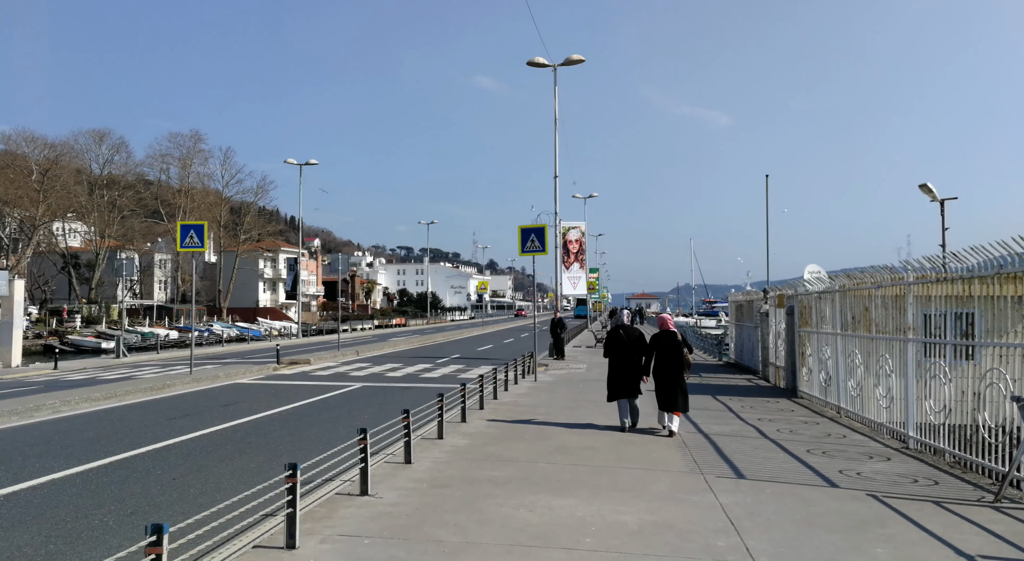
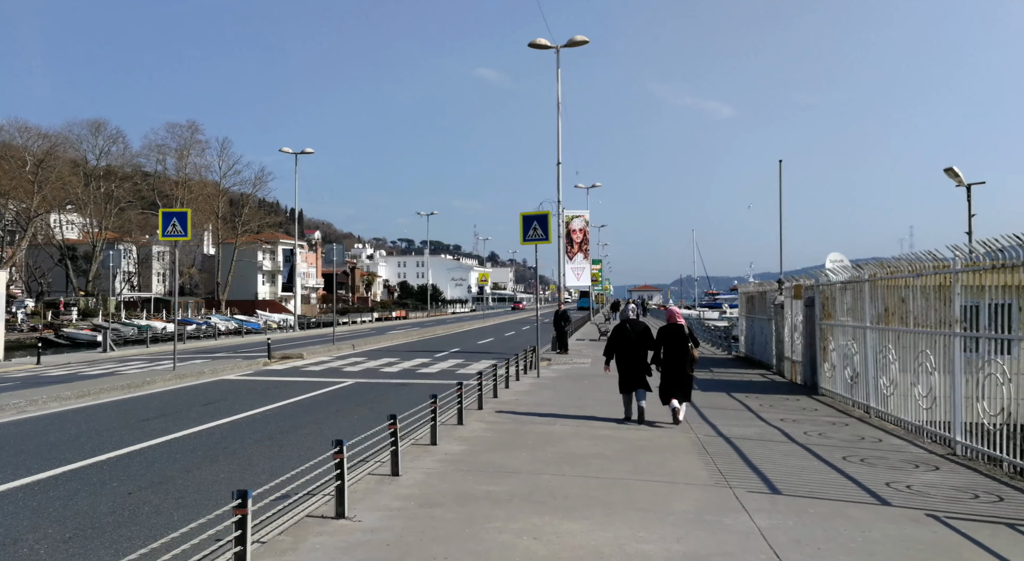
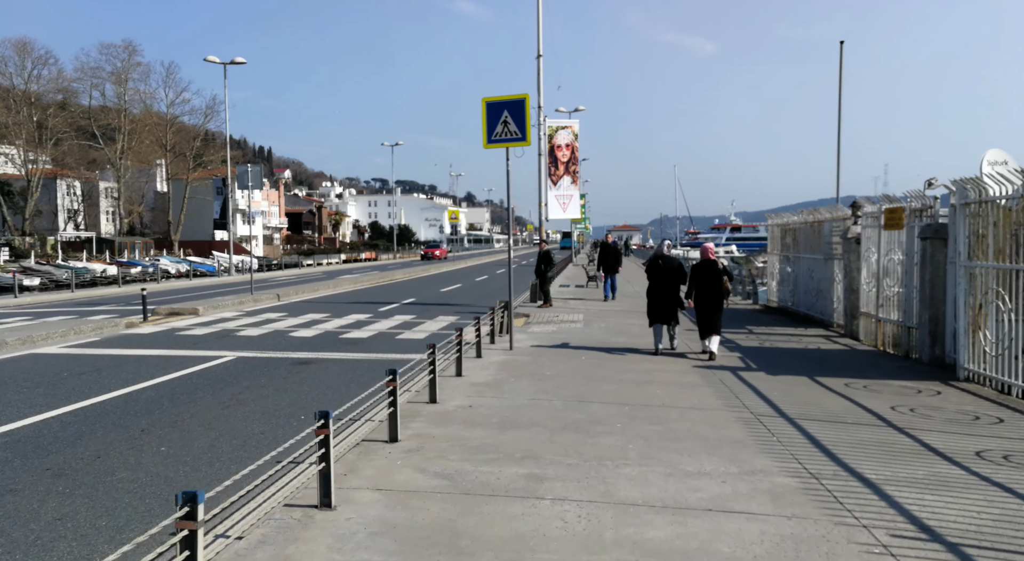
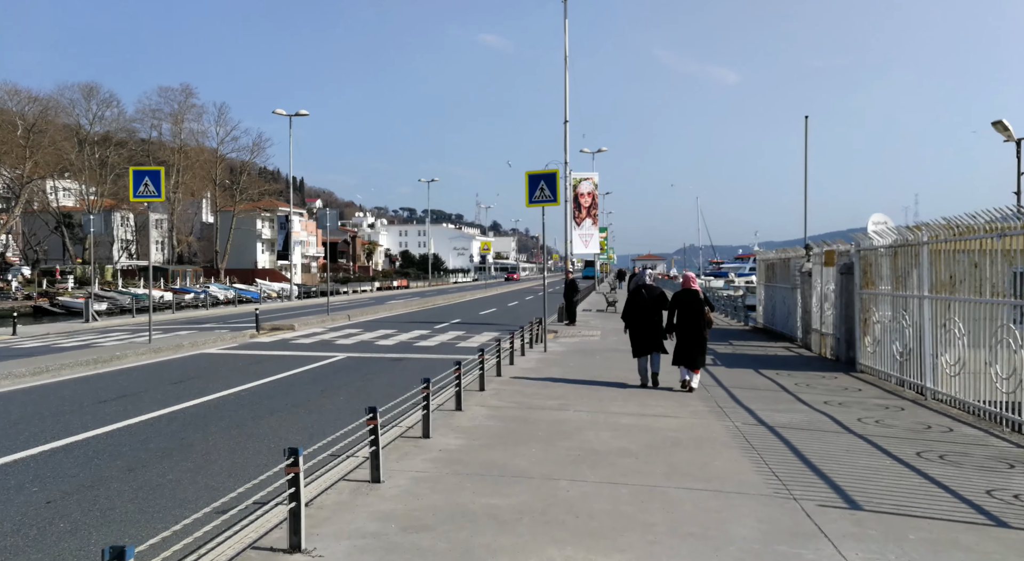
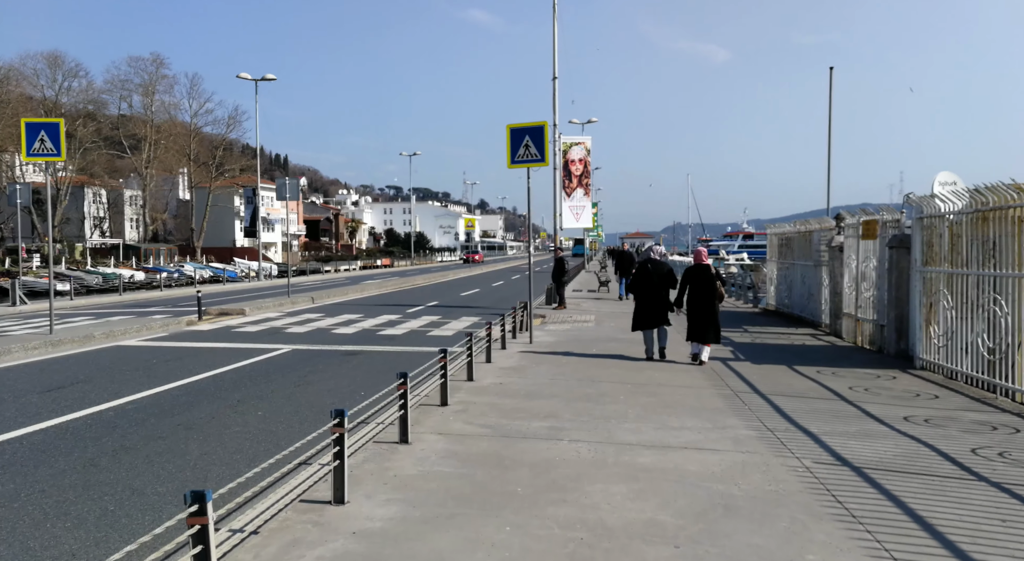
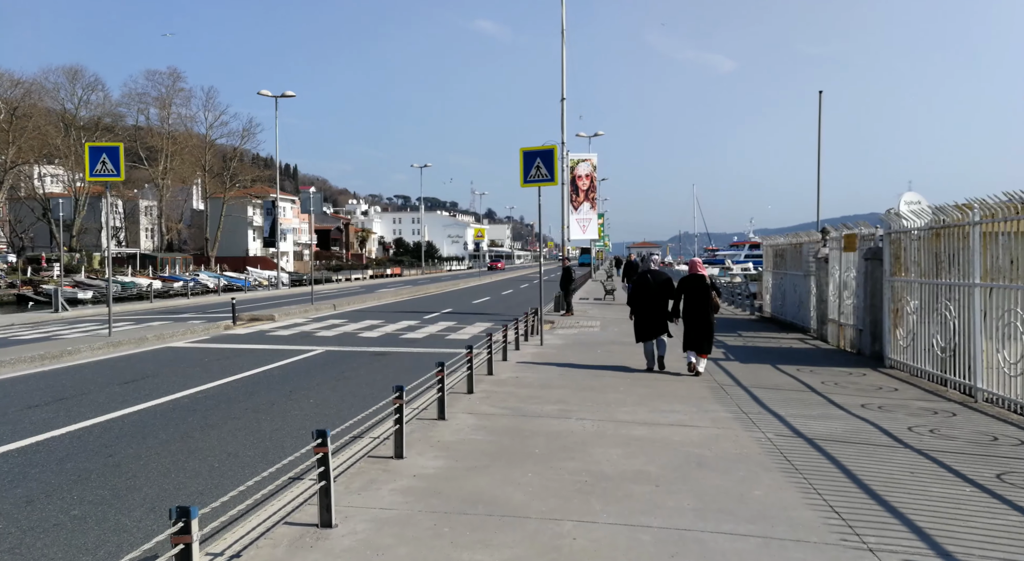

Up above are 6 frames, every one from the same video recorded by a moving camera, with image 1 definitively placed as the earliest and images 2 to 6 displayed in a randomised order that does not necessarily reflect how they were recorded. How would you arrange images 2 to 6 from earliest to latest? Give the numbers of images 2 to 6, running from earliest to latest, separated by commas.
2, 4, 6, 5, 3
